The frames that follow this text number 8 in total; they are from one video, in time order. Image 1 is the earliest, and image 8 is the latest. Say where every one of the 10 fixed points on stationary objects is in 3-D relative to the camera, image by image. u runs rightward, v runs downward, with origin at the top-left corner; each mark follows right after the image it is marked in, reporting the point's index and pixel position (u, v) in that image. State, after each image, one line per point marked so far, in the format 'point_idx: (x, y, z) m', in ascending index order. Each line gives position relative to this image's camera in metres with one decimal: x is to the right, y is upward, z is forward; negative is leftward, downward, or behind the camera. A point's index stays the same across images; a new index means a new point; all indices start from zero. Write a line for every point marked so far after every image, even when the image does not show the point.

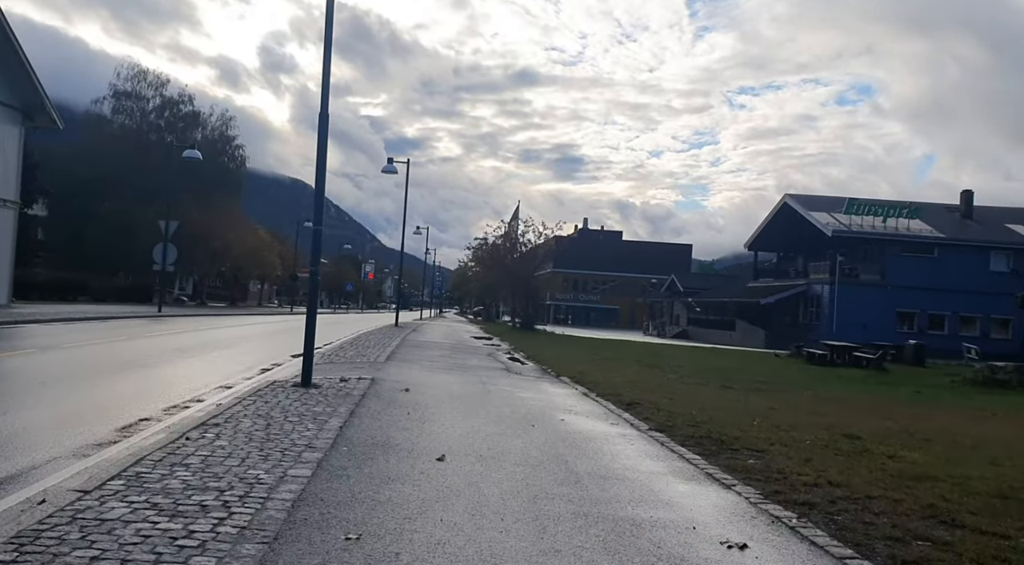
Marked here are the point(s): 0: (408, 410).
0: (-1.6, -1.9, +11.2) m
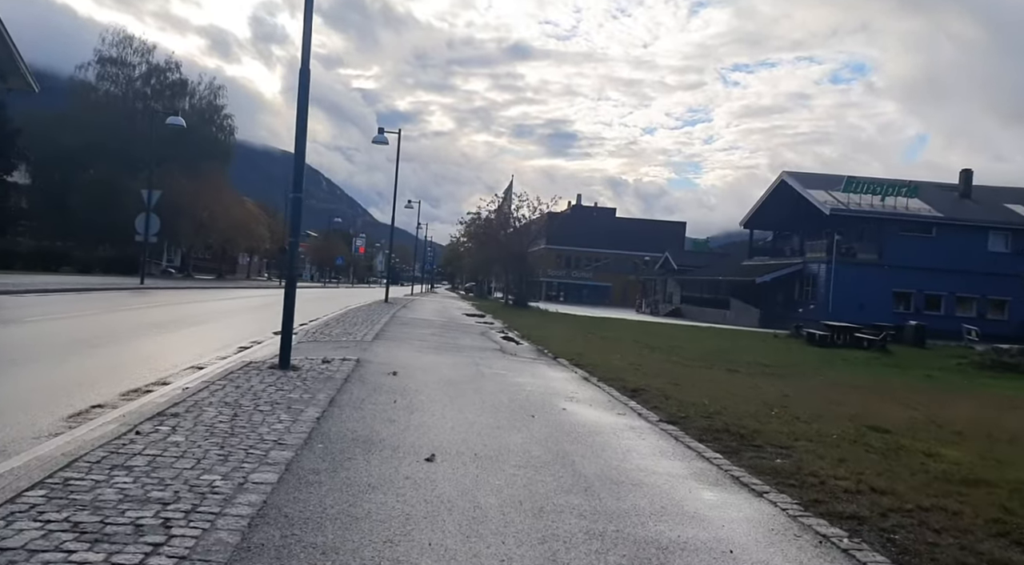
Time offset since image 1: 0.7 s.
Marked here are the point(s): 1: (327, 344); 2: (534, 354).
0: (-1.6, -1.6, +10.2) m
1: (-4.1, -1.4, +16.2) m
2: (+0.6, -1.7, +17.3) m
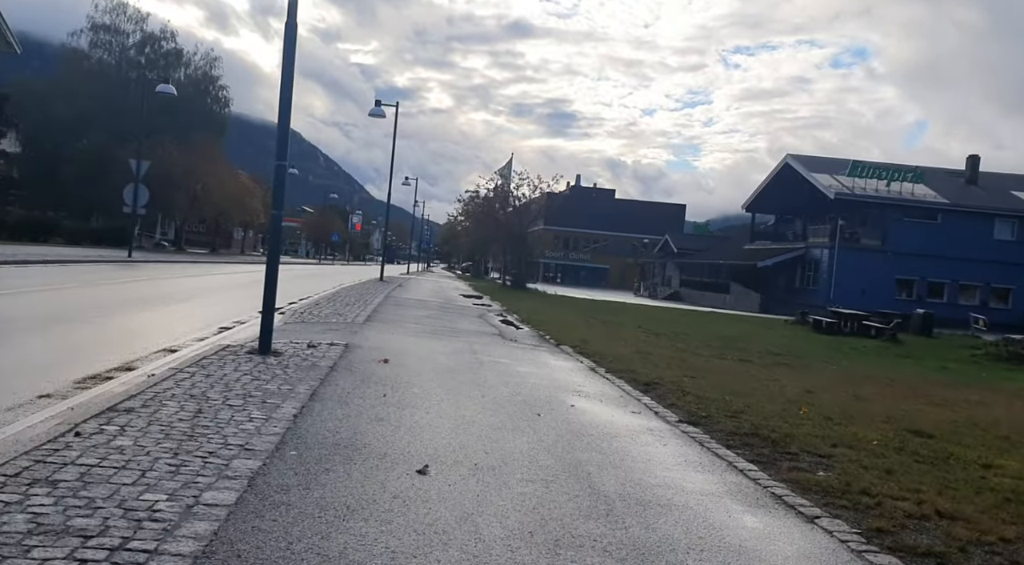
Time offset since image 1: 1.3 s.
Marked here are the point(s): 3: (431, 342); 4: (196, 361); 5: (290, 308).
0: (-1.6, -1.3, +9.2) m
1: (-4.0, -0.9, +15.1) m
2: (+0.6, -1.3, +16.3) m
3: (-1.6, -1.1, +14.2) m
4: (-4.2, -1.0, +9.8) m
5: (-5.5, -0.7, +18.3) m
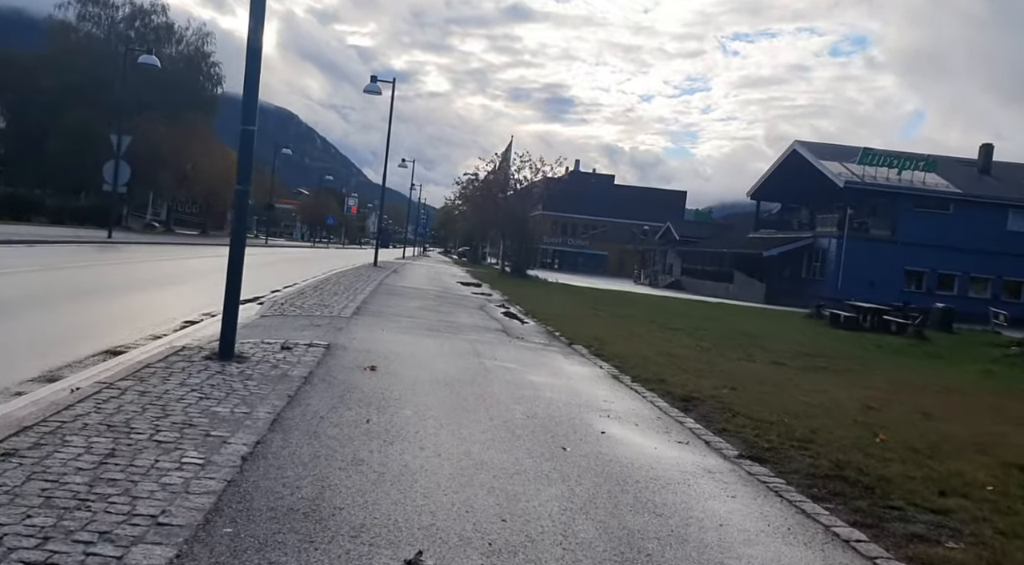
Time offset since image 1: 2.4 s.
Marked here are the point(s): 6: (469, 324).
0: (-1.4, -1.2, +7.3) m
1: (-3.9, -0.7, +13.3) m
2: (+0.7, -1.1, +14.5) m
3: (-1.4, -1.0, +12.4) m
4: (-4.1, -0.9, +7.9) m
5: (-5.4, -0.4, +16.4) m
6: (-0.9, -0.9, +15.5) m
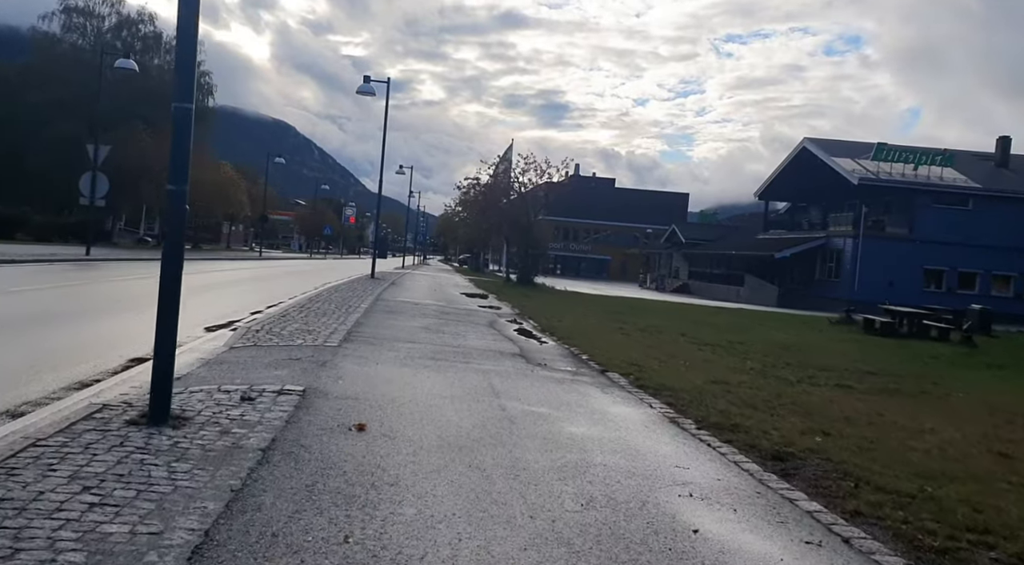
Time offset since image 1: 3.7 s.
0: (-1.1, -1.5, +5.0) m
1: (-3.6, -1.0, +10.9) m
2: (+1.0, -1.4, +12.1) m
3: (-1.1, -1.3, +10.0) m
4: (-3.7, -1.3, +5.5) m
5: (-5.1, -0.8, +14.0) m
6: (-0.6, -1.2, +13.1) m
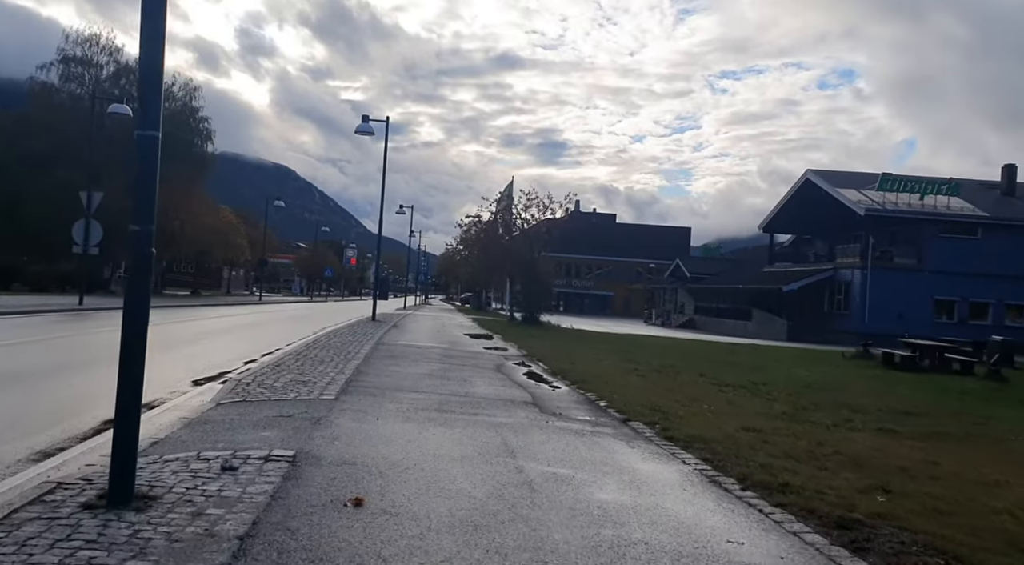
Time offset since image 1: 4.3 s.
0: (-0.9, -1.8, +4.0) m
1: (-3.4, -1.7, +9.9) m
2: (+1.2, -2.0, +11.1) m
3: (-0.9, -1.8, +9.0) m
4: (-3.5, -1.6, +4.6) m
5: (-4.9, -1.6, +13.1) m
6: (-0.4, -1.9, +12.1) m
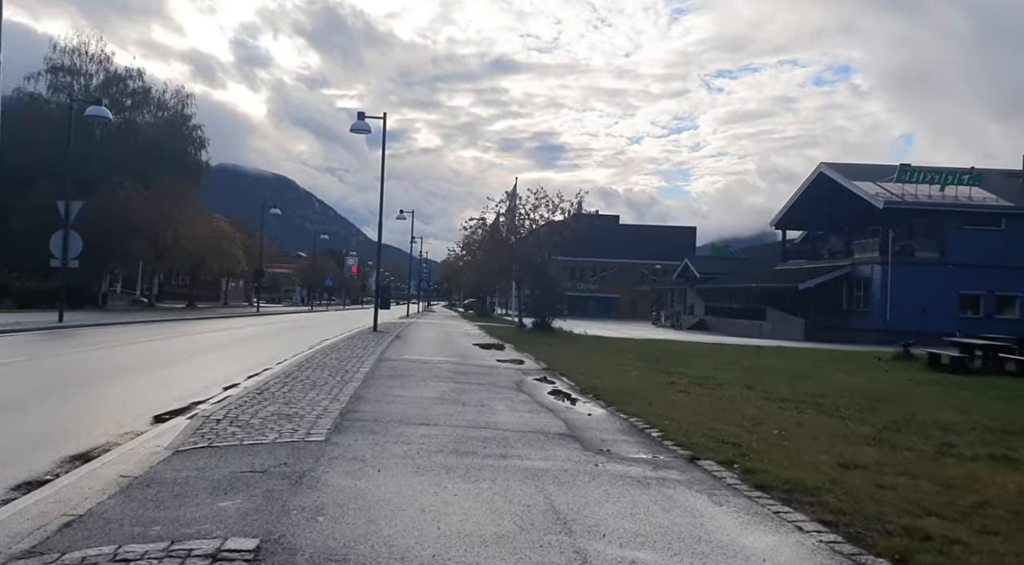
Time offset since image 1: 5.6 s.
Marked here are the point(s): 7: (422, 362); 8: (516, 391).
0: (-0.5, -1.8, +1.7) m
1: (-3.0, -1.8, +7.7) m
2: (+1.6, -2.0, +8.9) m
3: (-0.5, -1.9, +6.8) m
4: (-3.1, -1.8, +2.3) m
5: (-4.5, -1.8, +10.8) m
6: (0.0, -2.0, +9.9) m
7: (-2.3, -2.0, +18.3) m
8: (+0.1, -2.0, +13.9) m
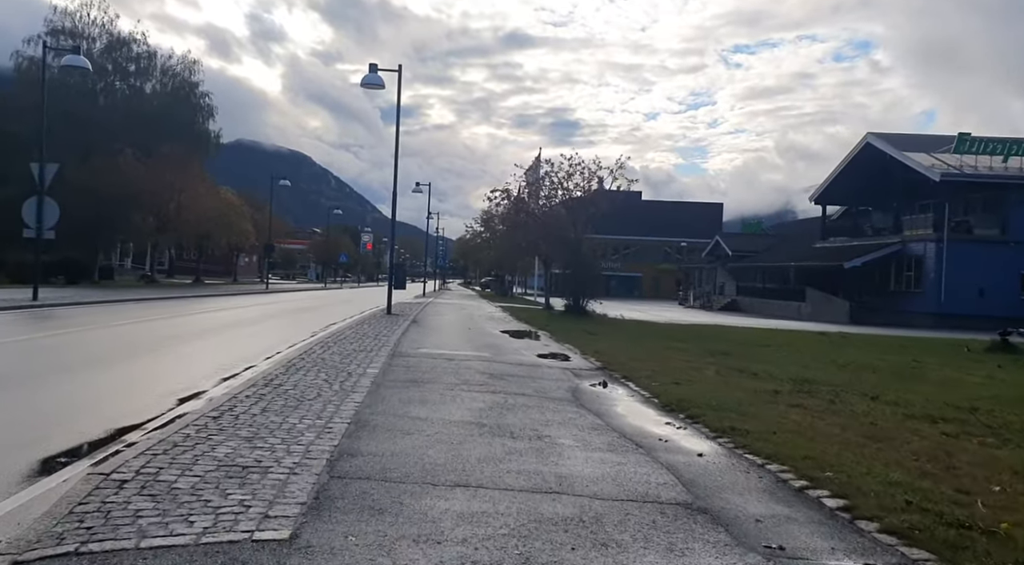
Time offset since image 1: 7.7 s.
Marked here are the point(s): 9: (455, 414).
0: (+0.1, -1.9, -2.0) m
1: (-2.3, -1.7, +4.0) m
2: (+2.4, -1.9, +5.1) m
3: (+0.2, -1.8, +3.1) m
4: (-2.5, -1.8, -1.4) m
5: (-3.7, -1.6, +7.2) m
6: (+0.8, -1.8, +6.1) m
7: (-1.4, -1.5, +14.6) m
8: (+0.9, -1.7, +10.1) m
9: (-0.7, -1.6, +9.3) m
